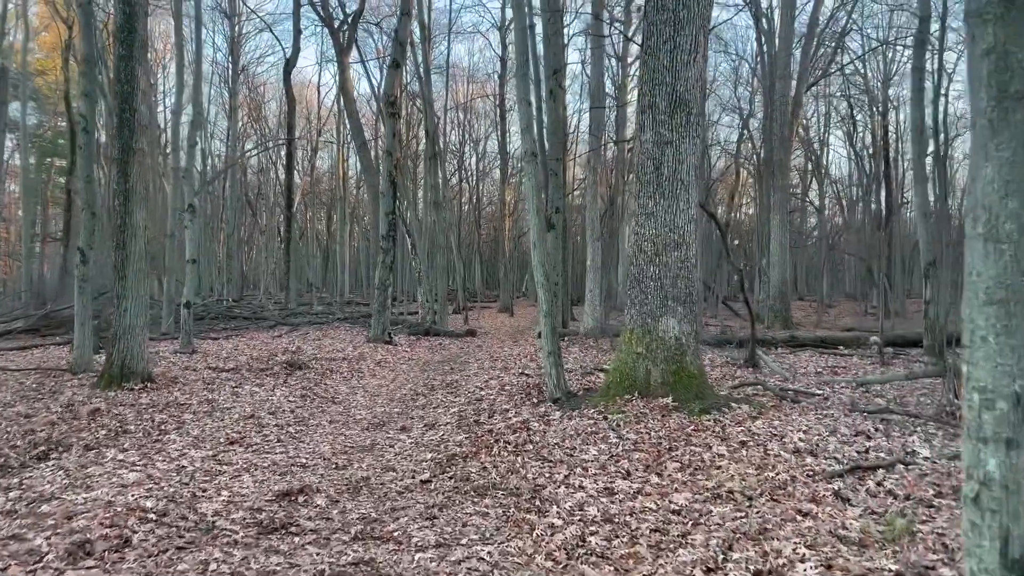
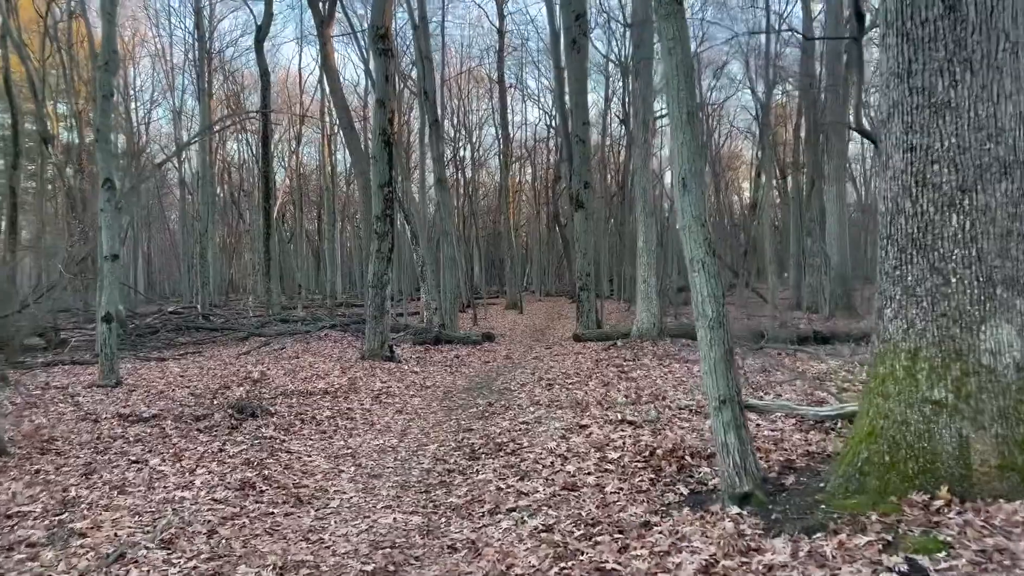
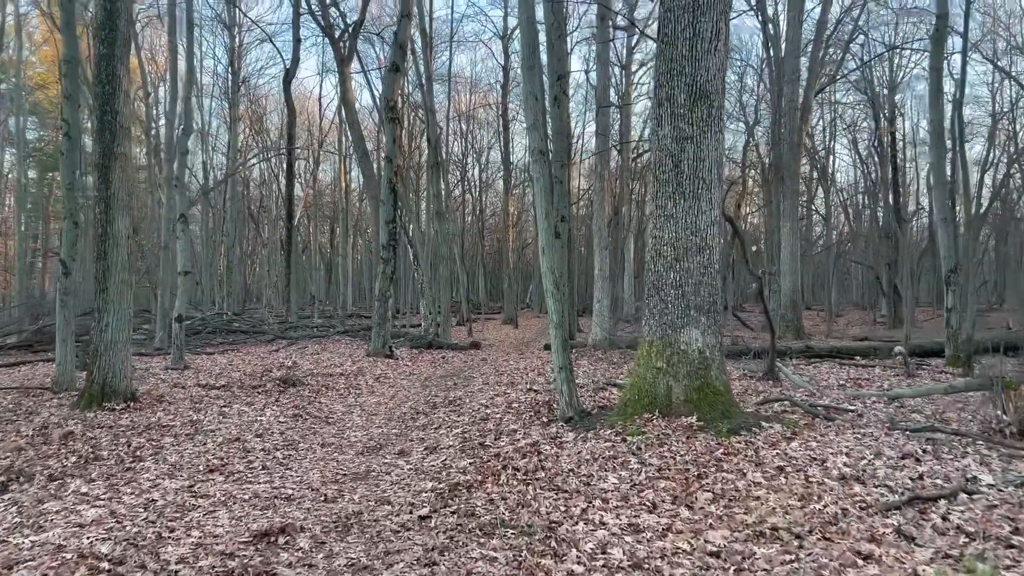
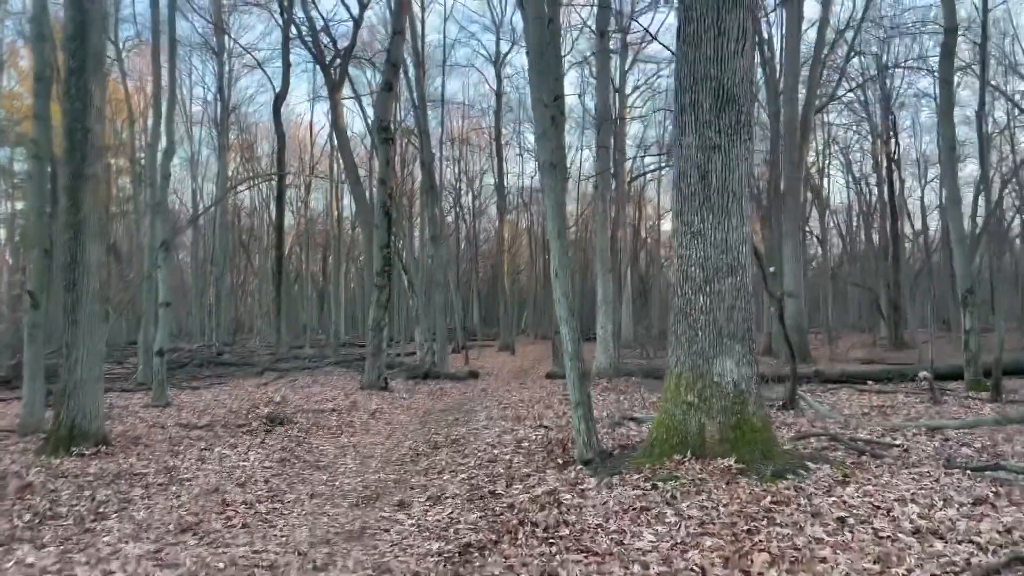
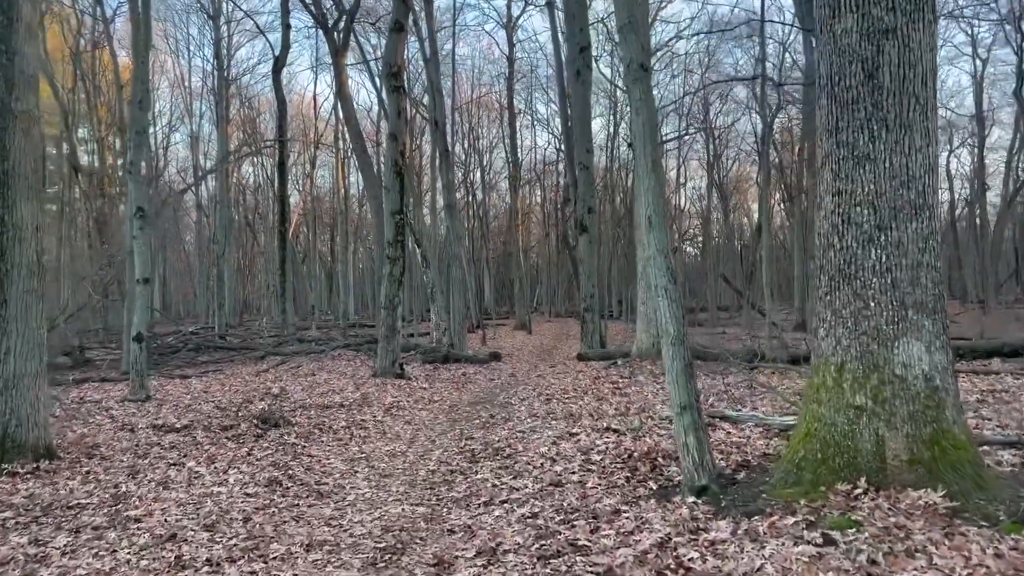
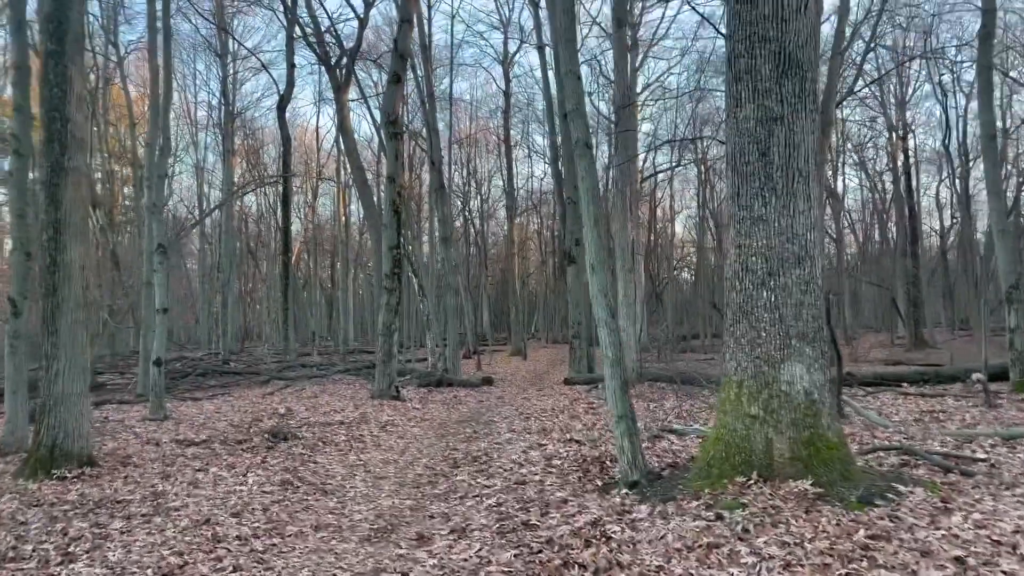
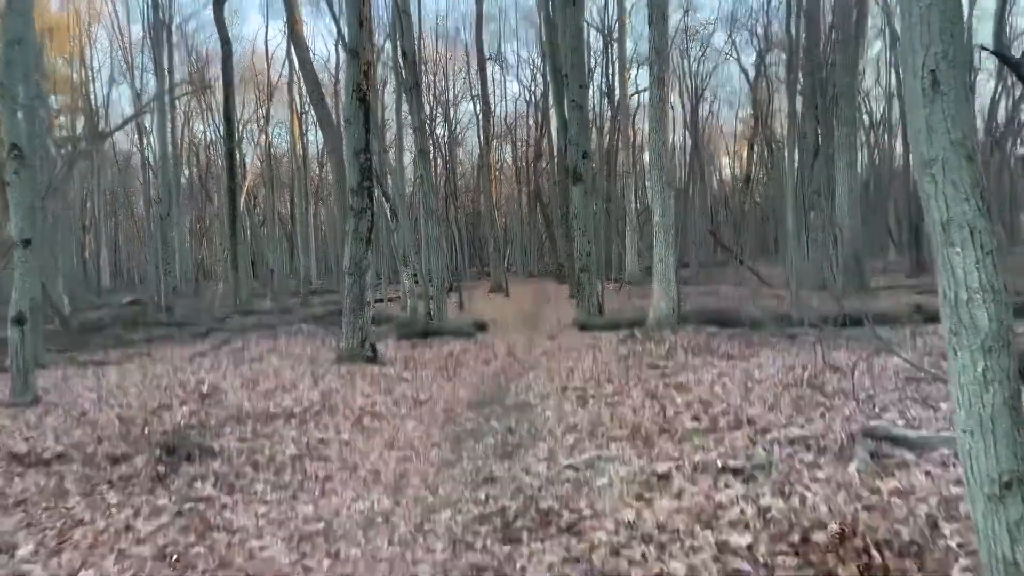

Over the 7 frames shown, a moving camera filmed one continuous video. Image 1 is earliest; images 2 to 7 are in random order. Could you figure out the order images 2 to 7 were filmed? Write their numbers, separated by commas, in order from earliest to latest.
3, 4, 6, 5, 2, 7
